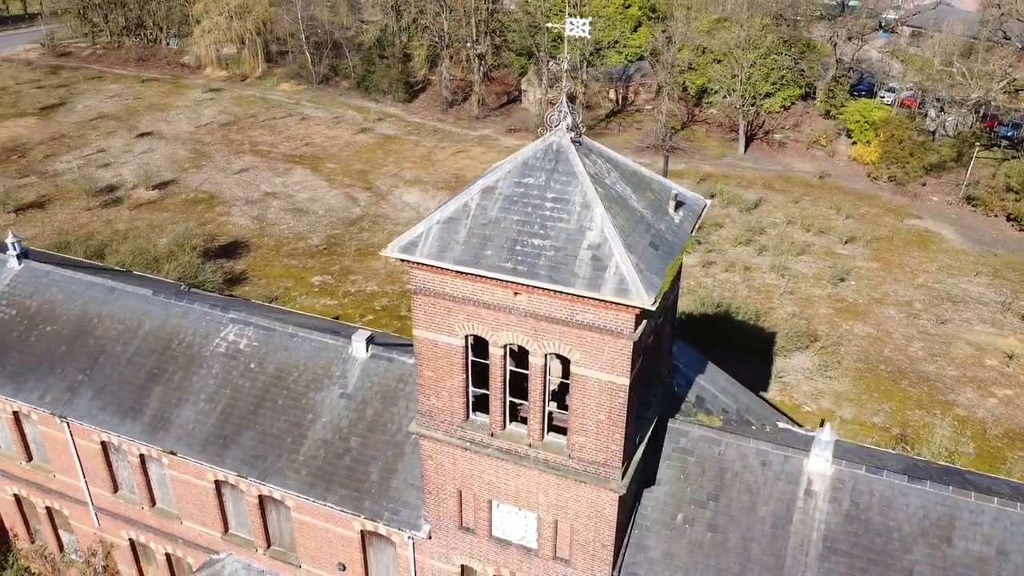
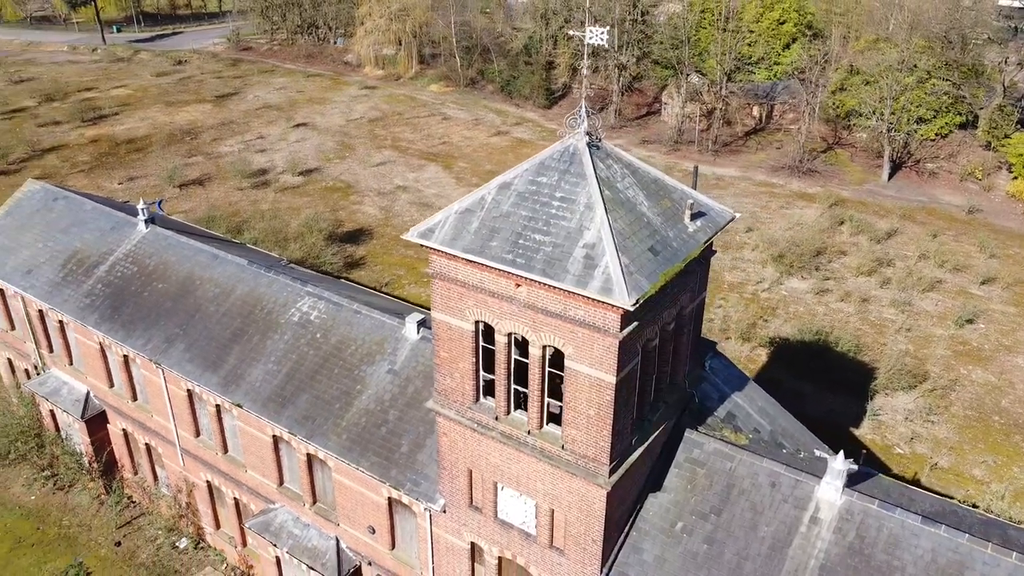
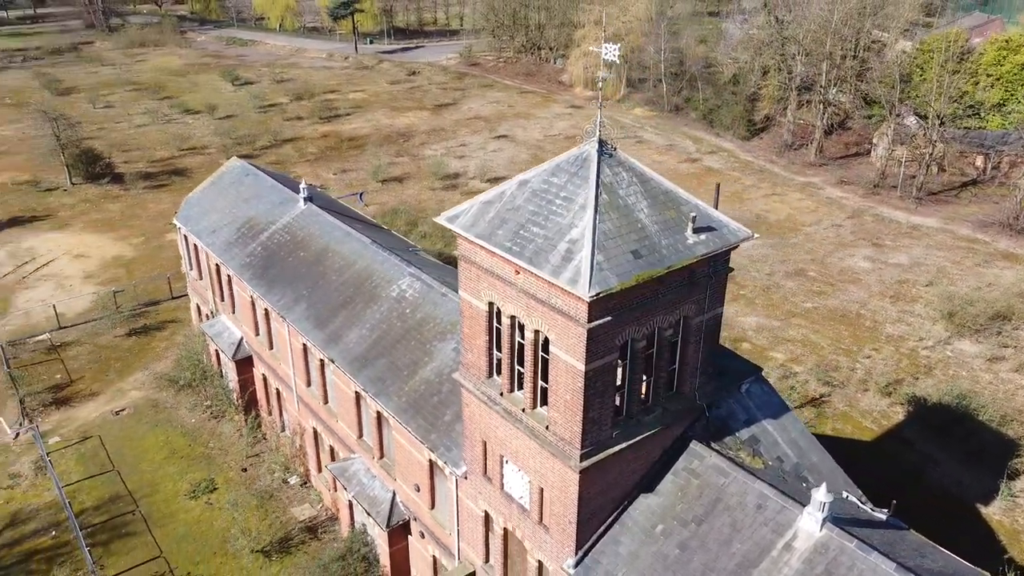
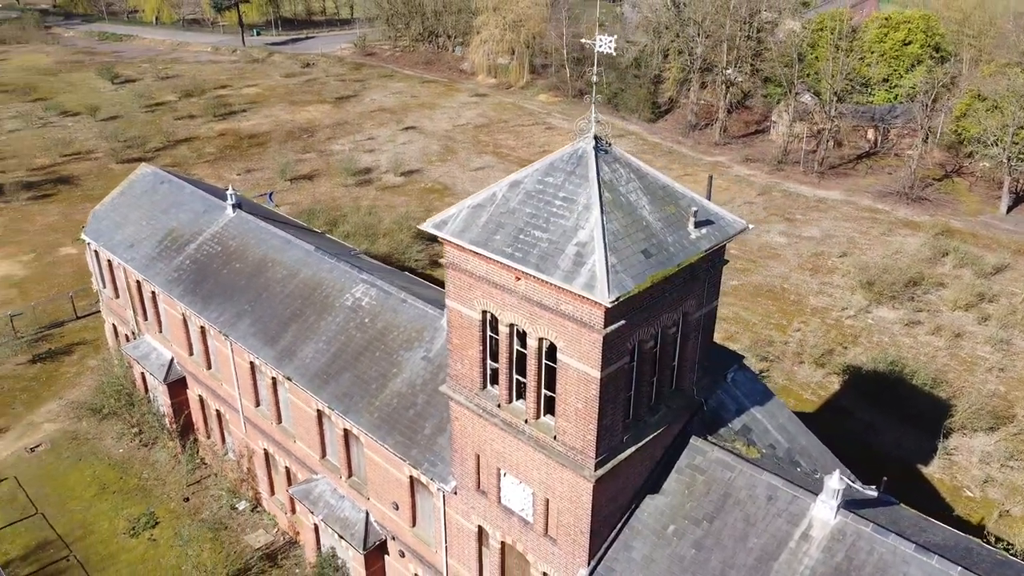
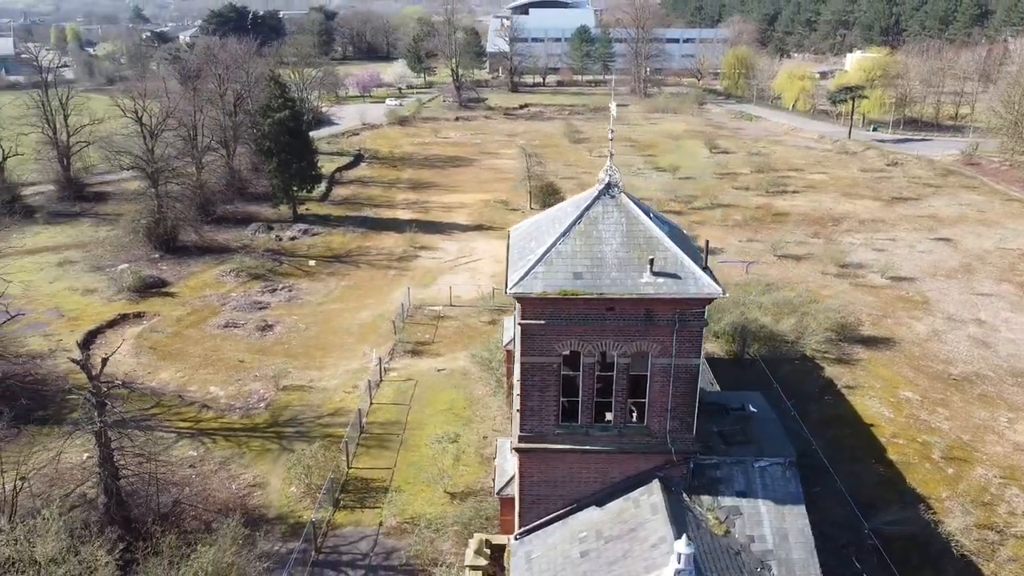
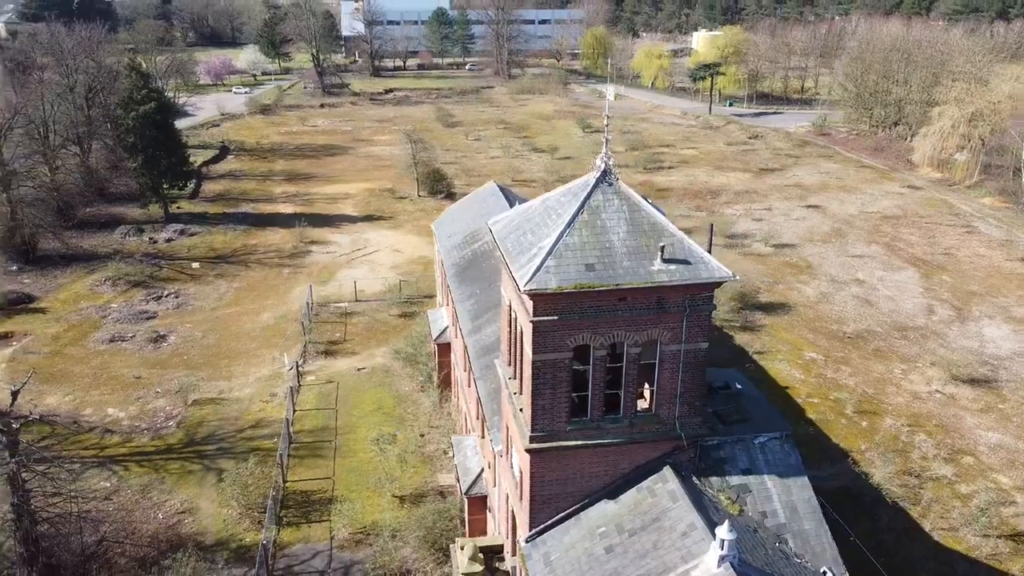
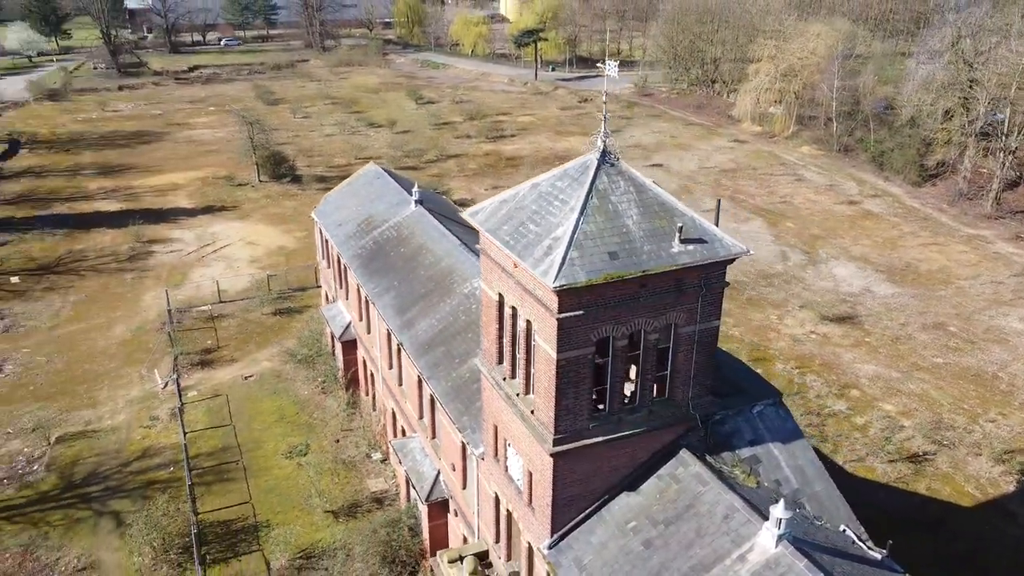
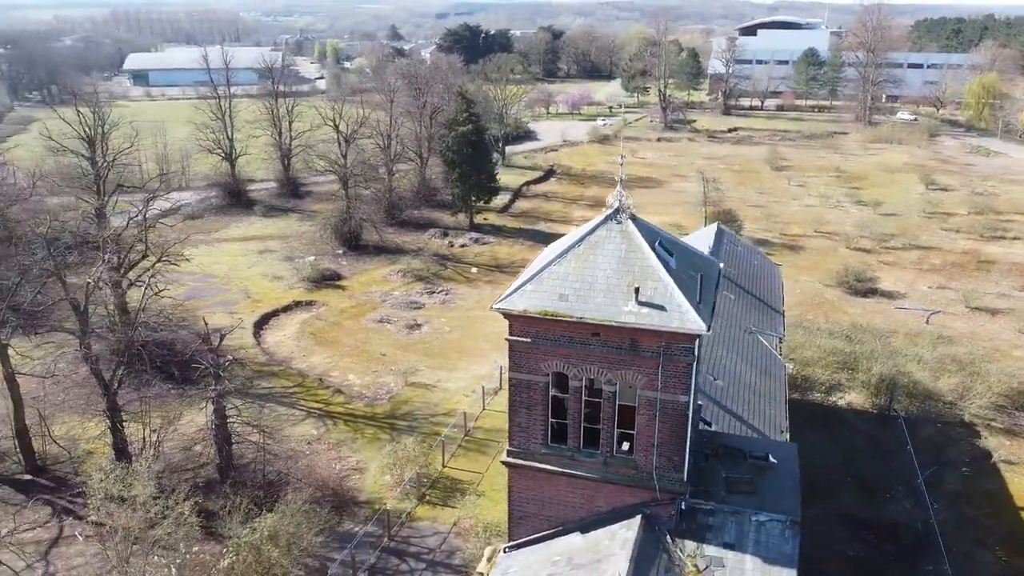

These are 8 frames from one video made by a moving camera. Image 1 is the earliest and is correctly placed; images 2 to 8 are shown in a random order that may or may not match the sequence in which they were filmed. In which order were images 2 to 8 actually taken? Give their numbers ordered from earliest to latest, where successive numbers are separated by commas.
2, 4, 3, 7, 6, 5, 8
